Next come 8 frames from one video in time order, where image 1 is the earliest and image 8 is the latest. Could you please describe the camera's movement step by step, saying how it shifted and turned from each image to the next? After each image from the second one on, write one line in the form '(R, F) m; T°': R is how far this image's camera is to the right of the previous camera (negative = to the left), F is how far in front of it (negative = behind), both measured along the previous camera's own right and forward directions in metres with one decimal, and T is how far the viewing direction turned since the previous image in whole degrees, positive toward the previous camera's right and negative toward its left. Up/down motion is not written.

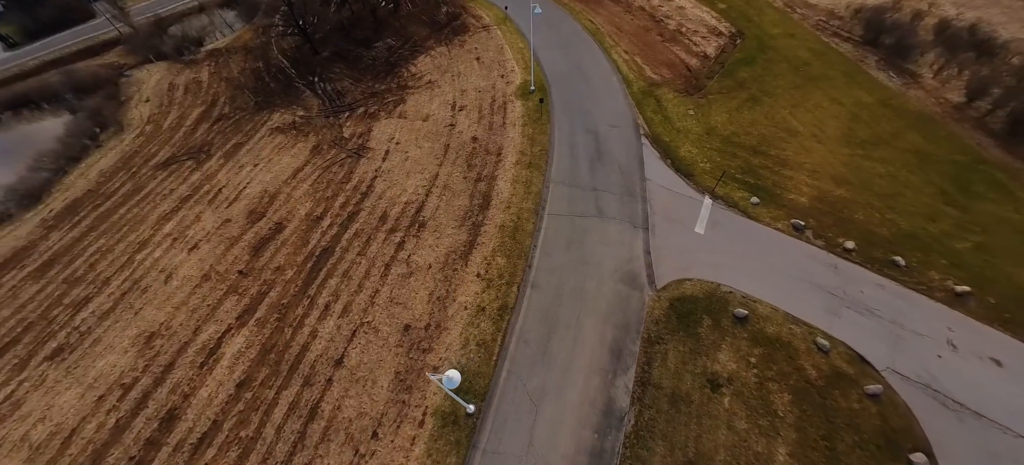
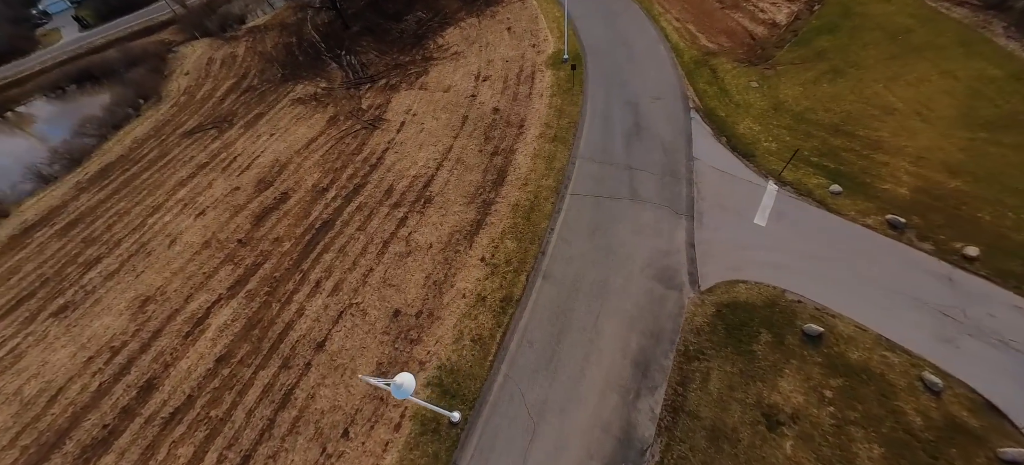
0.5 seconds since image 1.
(+0.6, +2.2) m; -5°
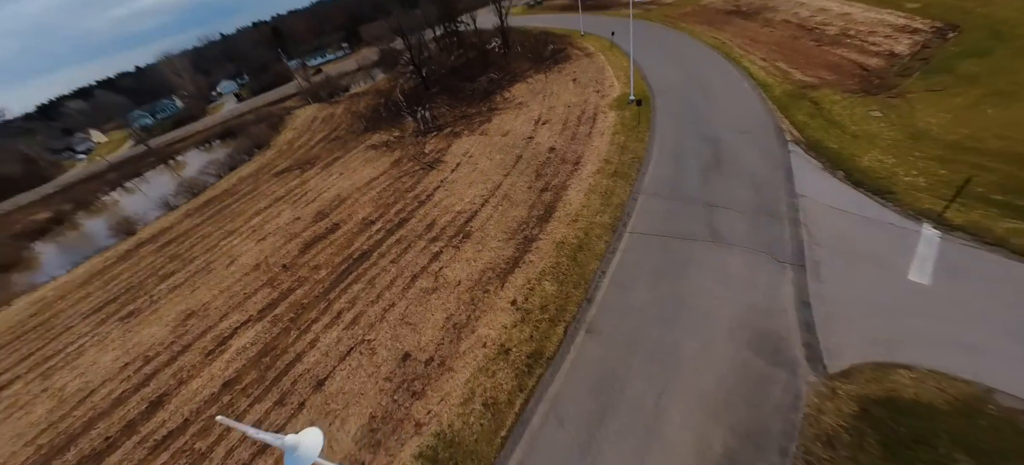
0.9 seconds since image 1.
(+0.6, +2.2) m; -11°
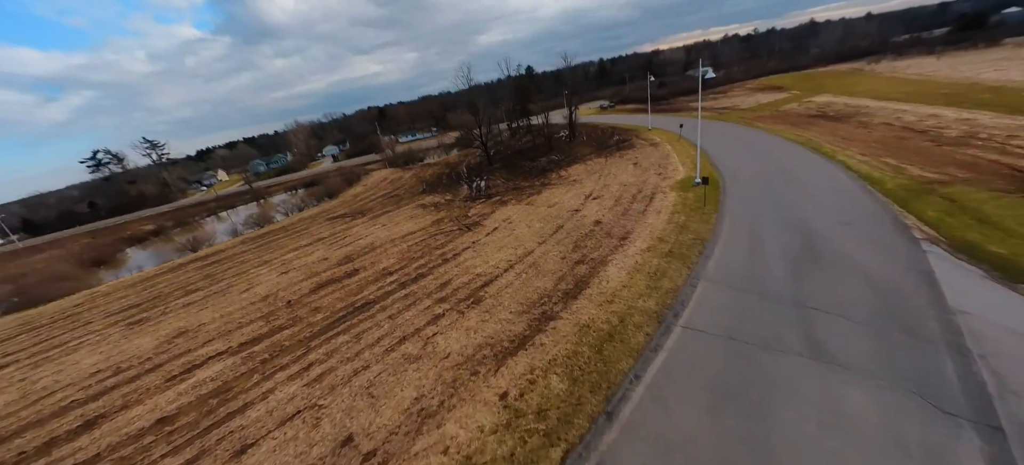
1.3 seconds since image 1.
(+0.9, +2.3) m; -10°
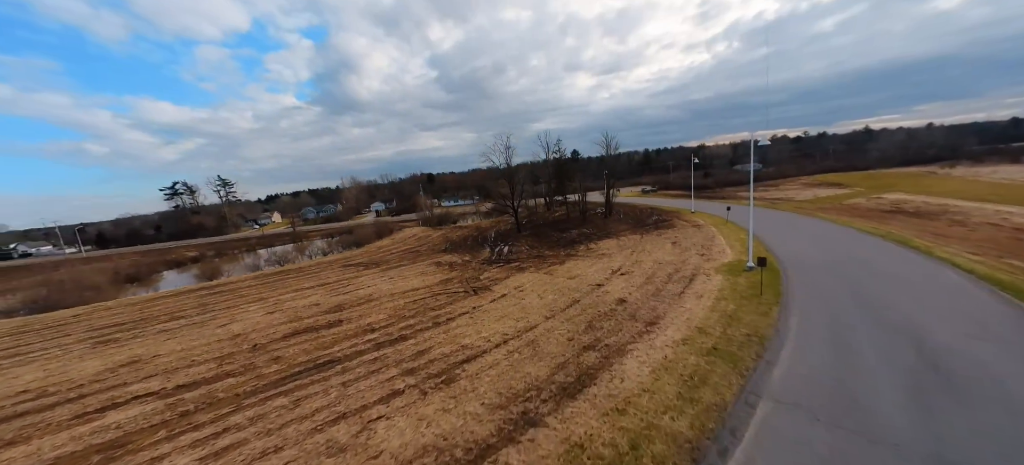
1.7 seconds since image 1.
(+0.9, +2.2) m; -6°
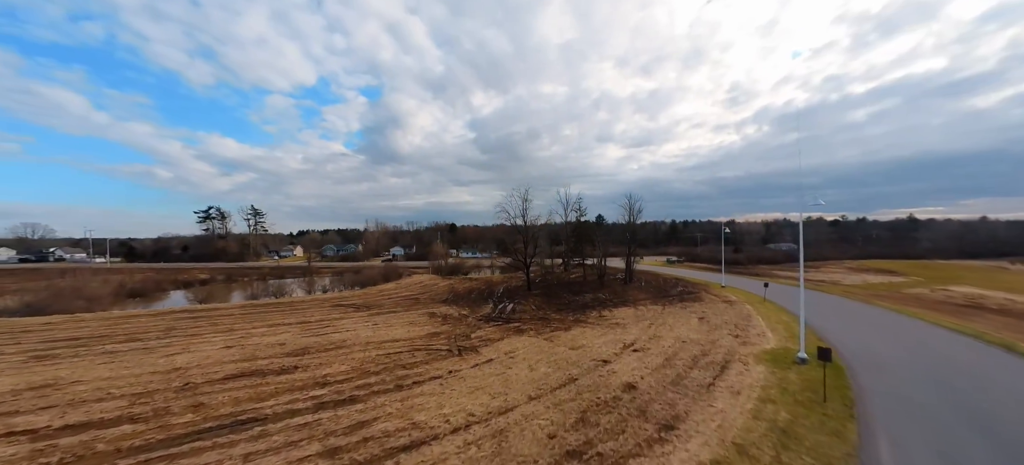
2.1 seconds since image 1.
(+0.9, +2.1) m; -4°
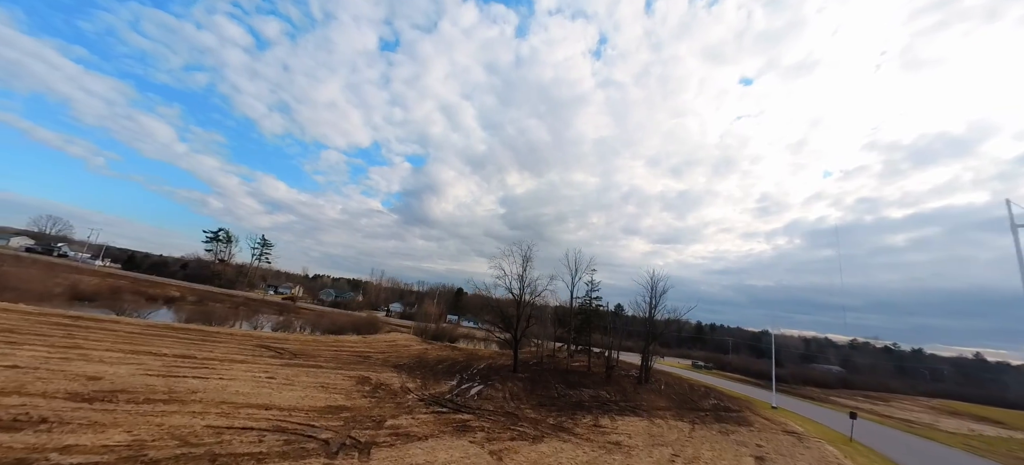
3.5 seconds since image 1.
(+1.8, +5.3) m; -4°
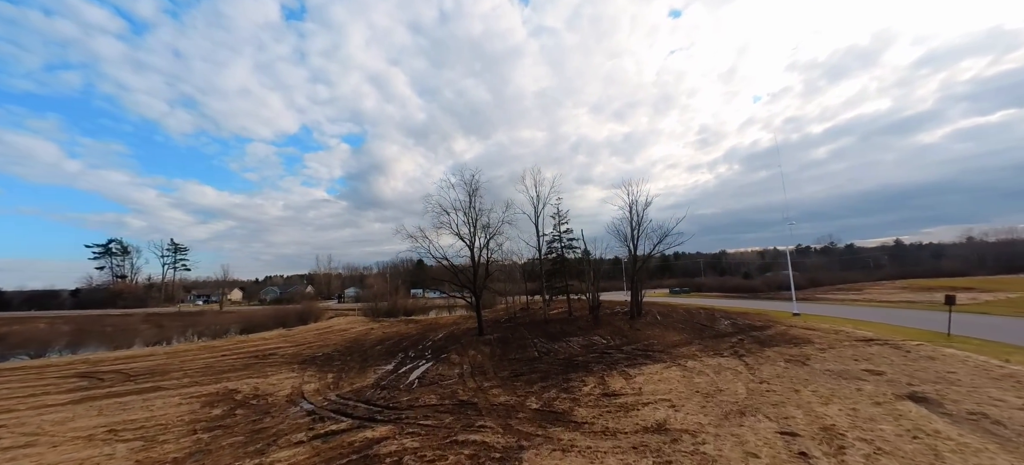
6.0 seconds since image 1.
(+0.8, +5.7) m; +6°
